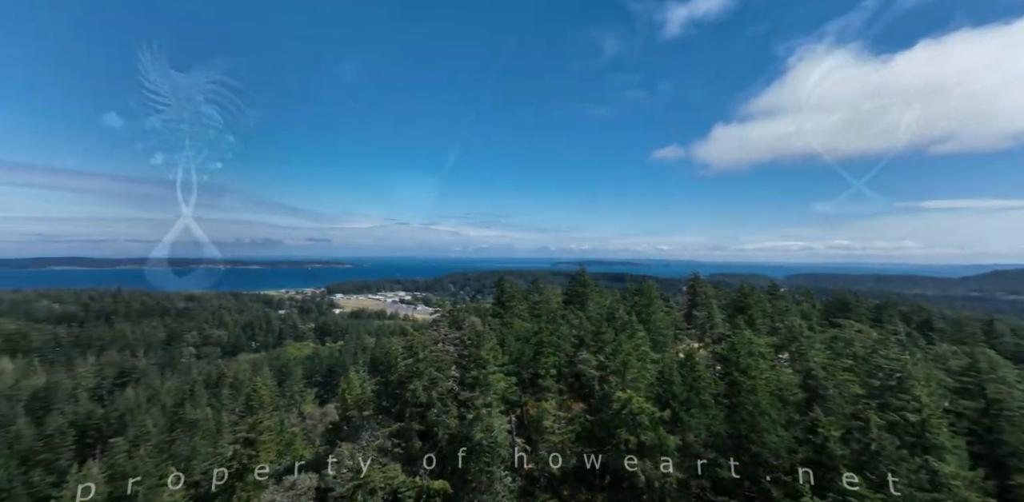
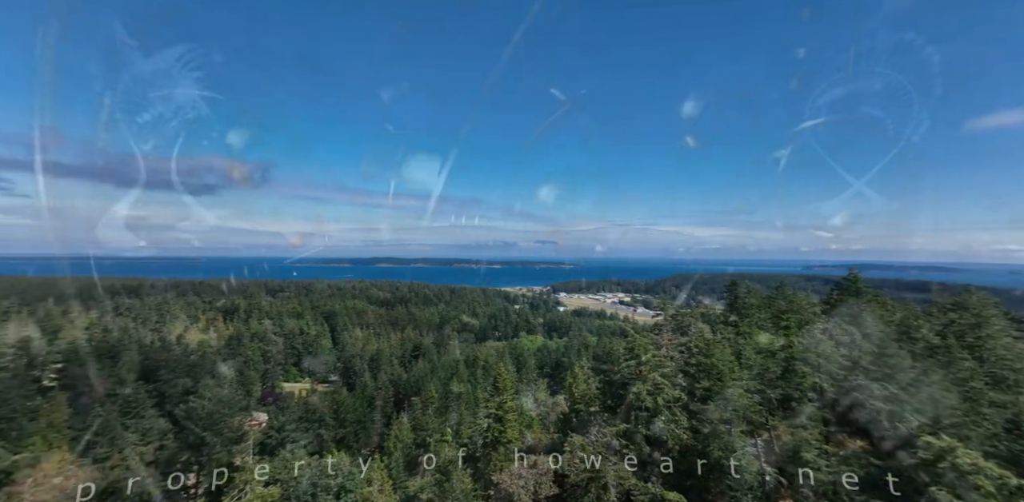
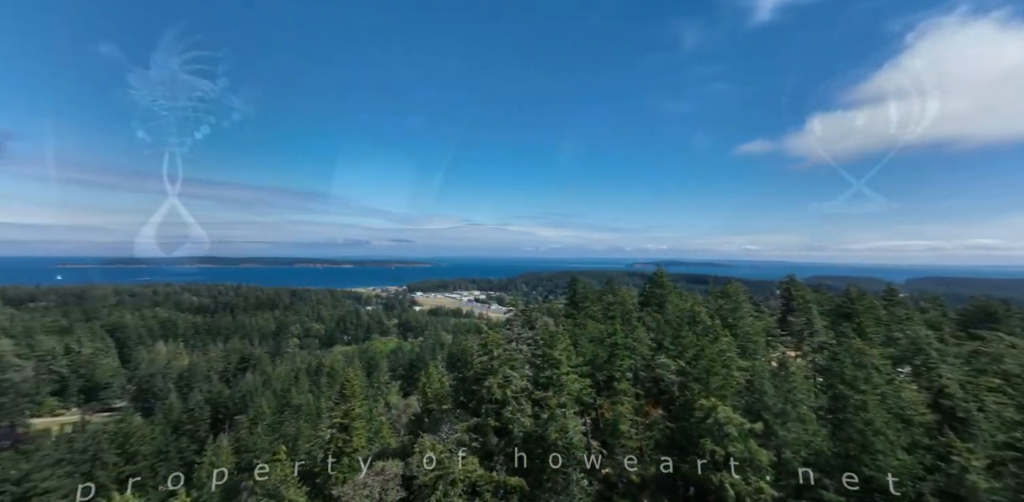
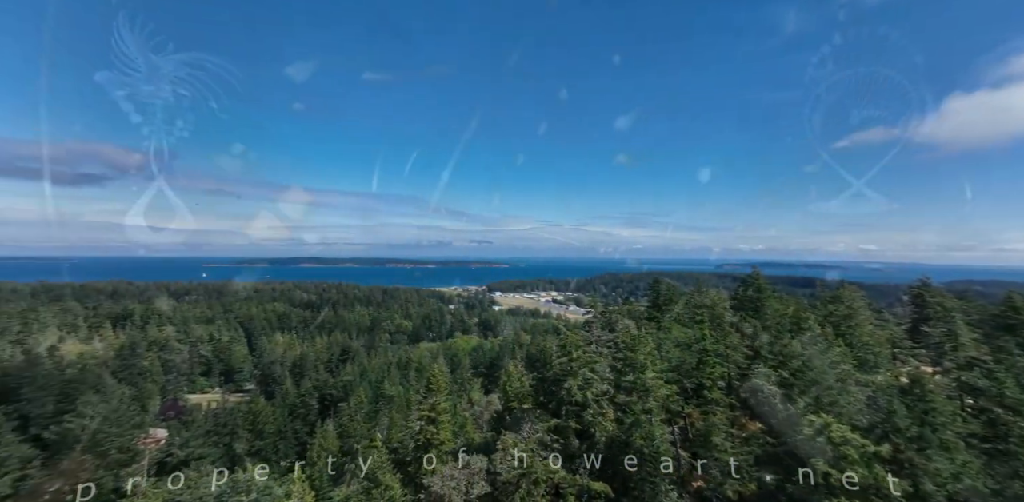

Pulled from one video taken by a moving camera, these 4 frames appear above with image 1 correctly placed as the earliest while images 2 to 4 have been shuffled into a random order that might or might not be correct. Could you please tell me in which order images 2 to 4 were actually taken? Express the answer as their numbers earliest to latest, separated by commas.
3, 4, 2
